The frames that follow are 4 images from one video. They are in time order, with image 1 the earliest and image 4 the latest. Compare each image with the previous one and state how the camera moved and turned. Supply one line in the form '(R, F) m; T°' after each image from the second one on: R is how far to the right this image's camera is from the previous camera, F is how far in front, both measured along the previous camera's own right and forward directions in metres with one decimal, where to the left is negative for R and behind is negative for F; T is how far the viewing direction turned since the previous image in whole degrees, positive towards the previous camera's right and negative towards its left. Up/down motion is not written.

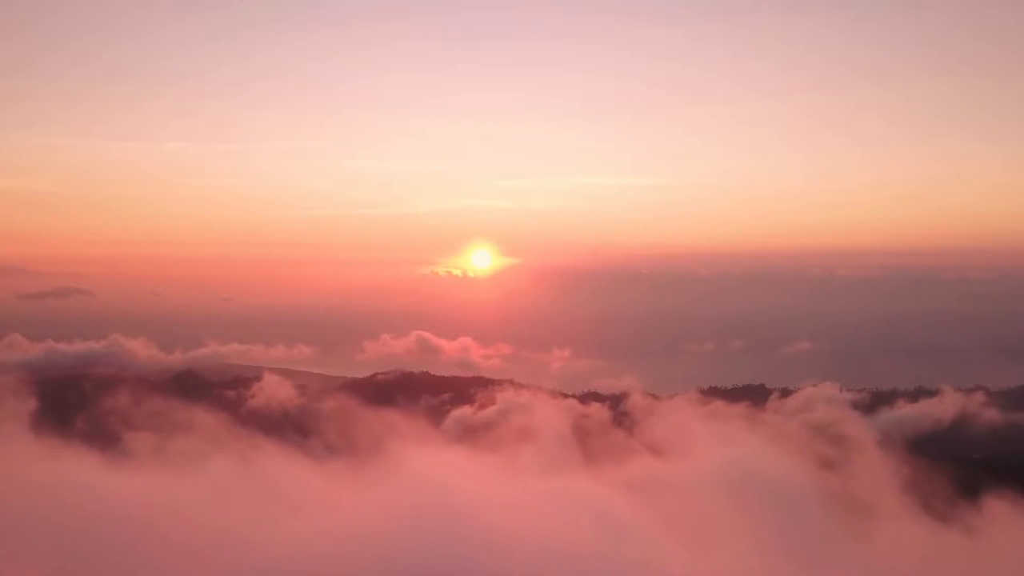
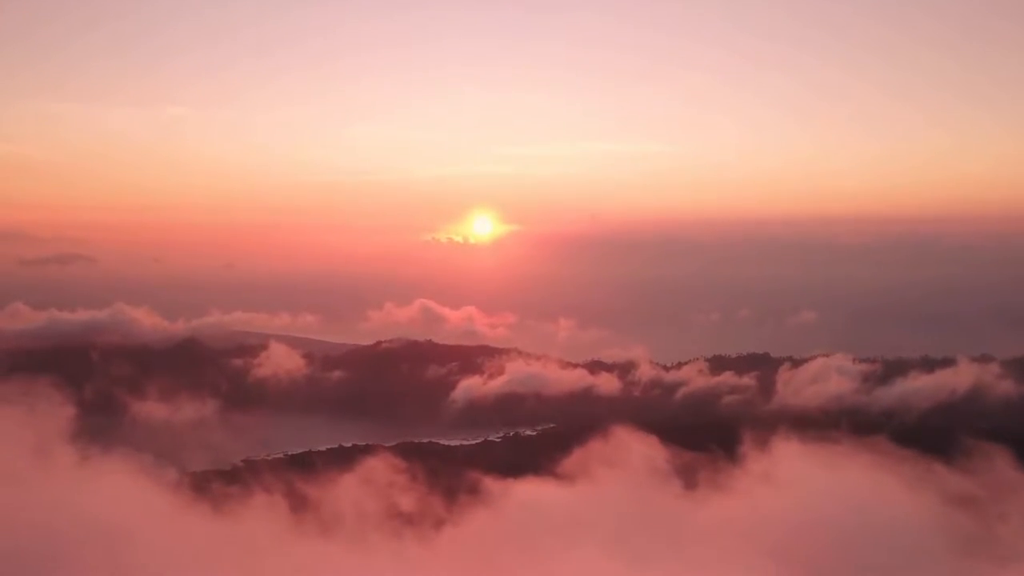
(-0.5, +0.8) m; 0°
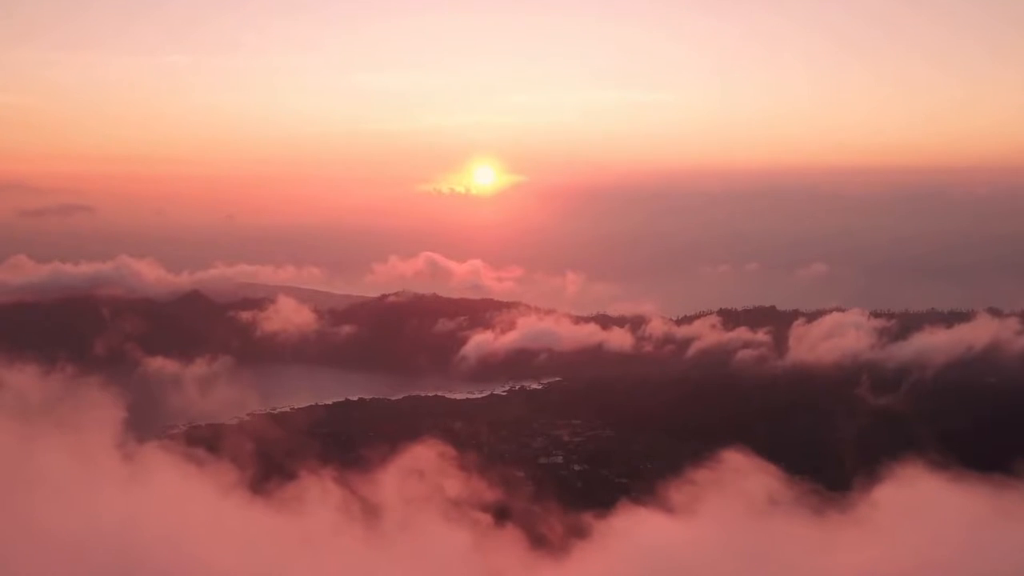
(-0.7, +1.0) m; 0°
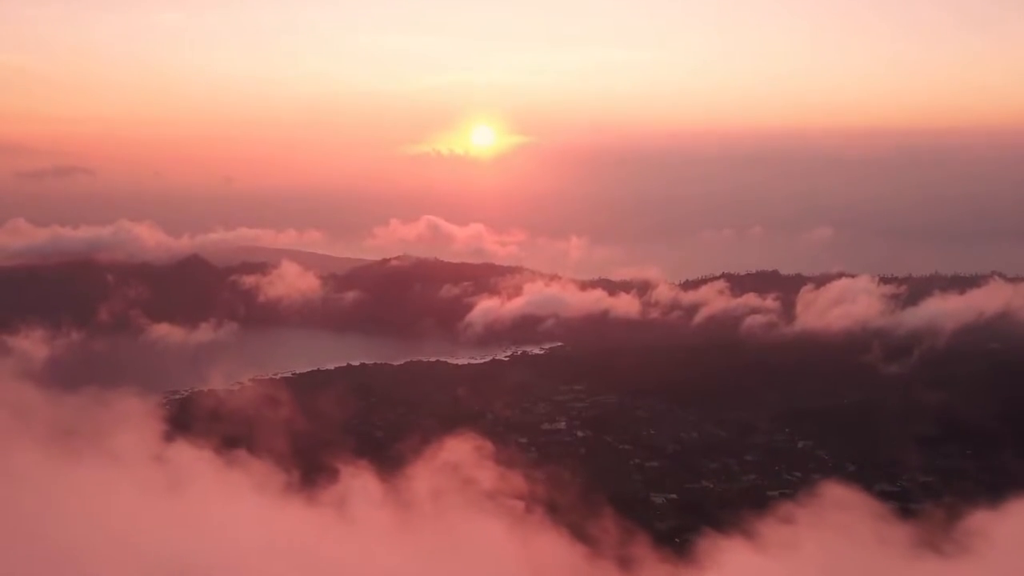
(-0.4, +0.7) m; 0°
